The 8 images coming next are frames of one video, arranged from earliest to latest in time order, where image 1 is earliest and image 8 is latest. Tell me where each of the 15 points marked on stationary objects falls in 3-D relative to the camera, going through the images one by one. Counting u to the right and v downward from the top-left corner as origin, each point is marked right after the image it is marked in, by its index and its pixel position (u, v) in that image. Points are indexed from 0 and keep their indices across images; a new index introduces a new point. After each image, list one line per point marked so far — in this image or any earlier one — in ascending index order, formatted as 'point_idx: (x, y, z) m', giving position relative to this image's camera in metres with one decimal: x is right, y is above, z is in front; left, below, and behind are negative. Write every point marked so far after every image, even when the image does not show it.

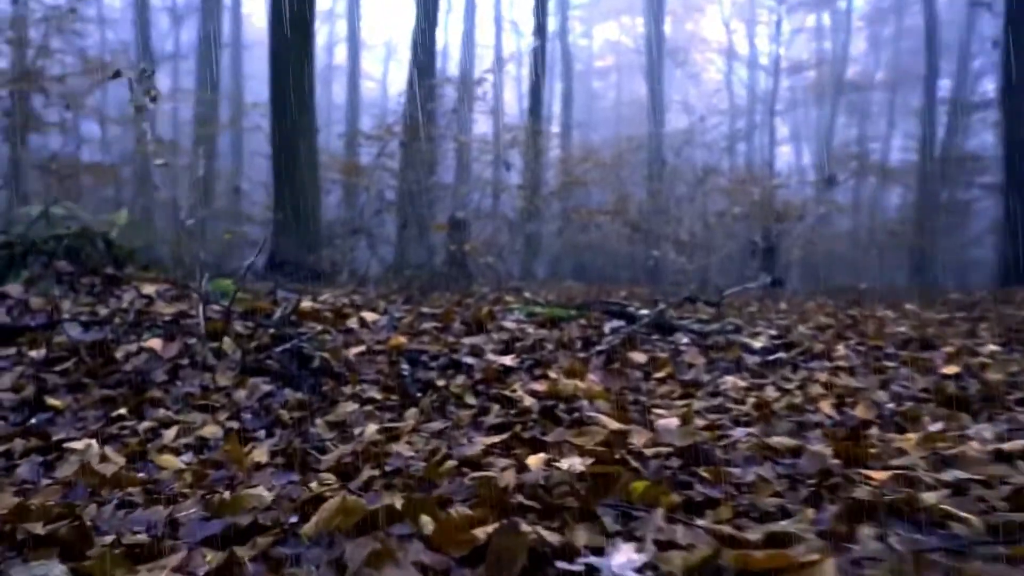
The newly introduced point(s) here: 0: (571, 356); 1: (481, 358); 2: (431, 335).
0: (+0.4, -0.4, +5.9) m
1: (-0.2, -0.4, +5.5) m
2: (-0.5, -0.3, +6.1) m
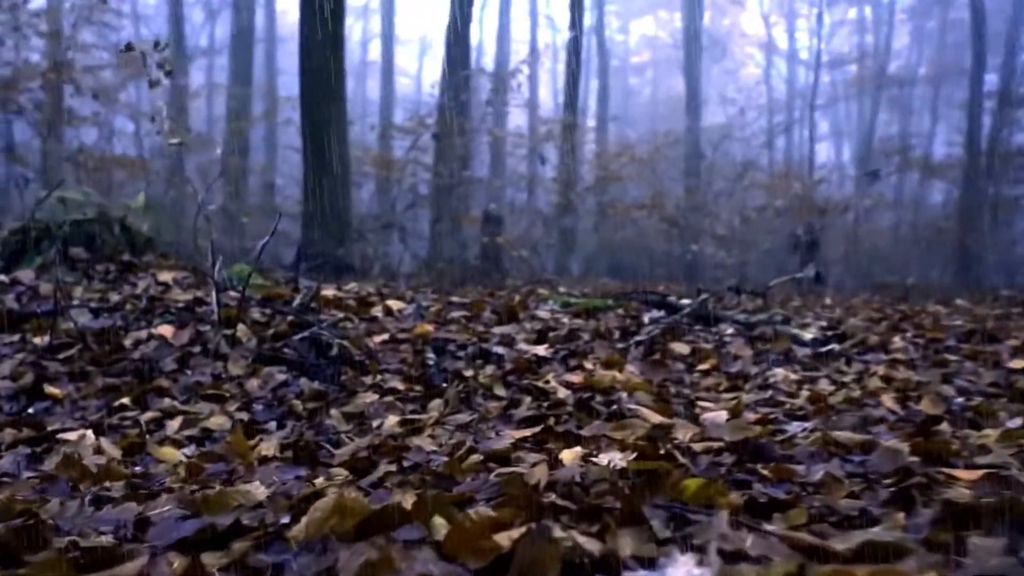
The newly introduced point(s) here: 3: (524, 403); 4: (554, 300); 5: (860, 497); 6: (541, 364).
0: (+0.6, -0.4, +5.5) m
1: (0.0, -0.4, +5.2) m
2: (-0.3, -0.2, +5.7) m
3: (+0.1, -0.5, +4.1) m
4: (+0.4, -0.1, +7.4) m
5: (+0.9, -0.6, +2.4) m
6: (+0.2, -0.4, +4.9) m
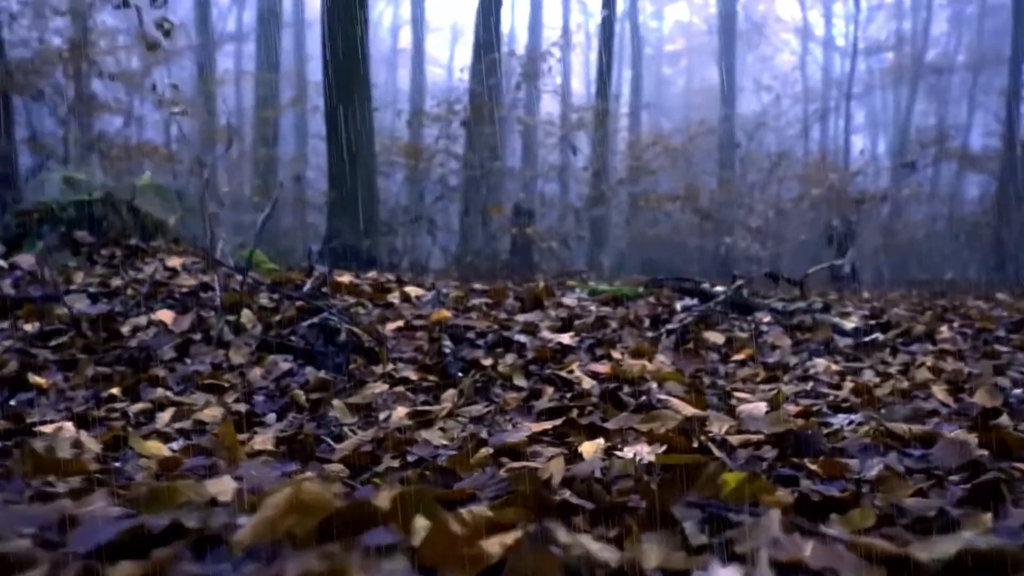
0: (+0.7, -0.3, +5.2) m
1: (+0.1, -0.3, +4.9) m
2: (-0.2, -0.2, +5.4) m
3: (+0.1, -0.5, +3.8) m
4: (+0.6, 0.0, +7.1) m
5: (+1.0, -0.5, +2.0) m
6: (+0.3, -0.3, +4.6) m
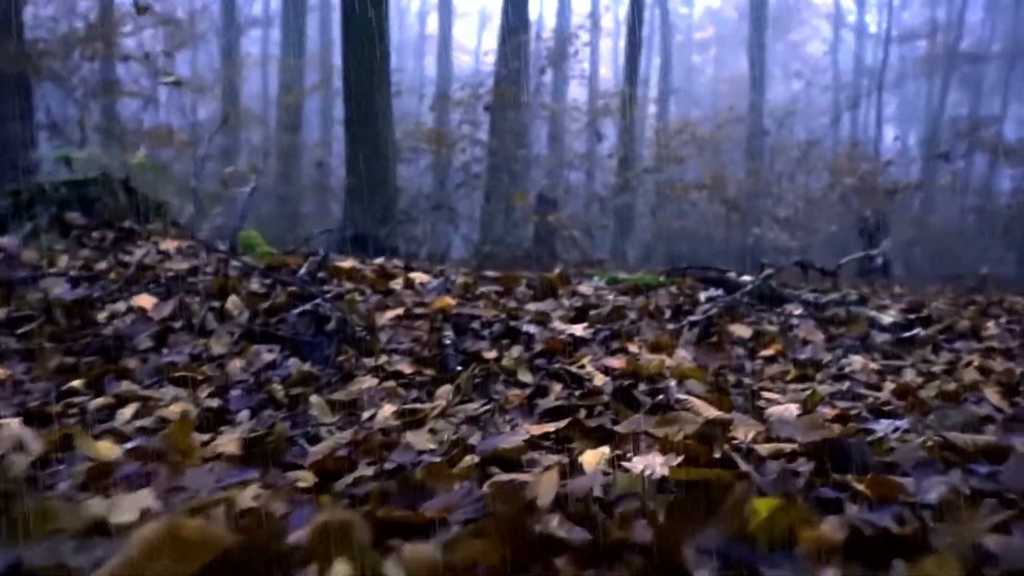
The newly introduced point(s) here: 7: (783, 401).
0: (+0.8, -0.2, +4.8) m
1: (+0.2, -0.2, +4.5) m
2: (-0.1, -0.1, +5.1) m
3: (+0.2, -0.4, +3.4) m
4: (+0.7, +0.1, +6.7) m
5: (+0.9, -0.4, +1.6) m
6: (+0.3, -0.3, +4.2) m
7: (+1.0, -0.4, +3.3) m
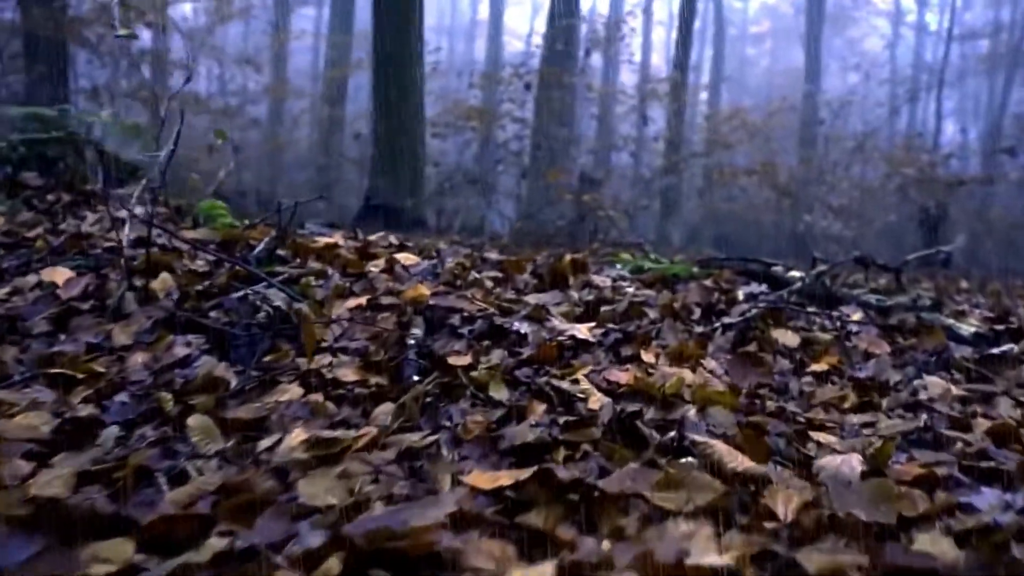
0: (+0.8, -0.2, +3.9) m
1: (+0.1, -0.2, +3.7) m
2: (-0.1, 0.0, +4.2) m
3: (0.0, -0.4, +2.6) m
4: (+0.7, +0.2, +5.8) m
5: (+0.7, -0.5, +0.8) m
6: (+0.3, -0.2, +3.4) m
7: (+0.9, -0.4, +2.4) m
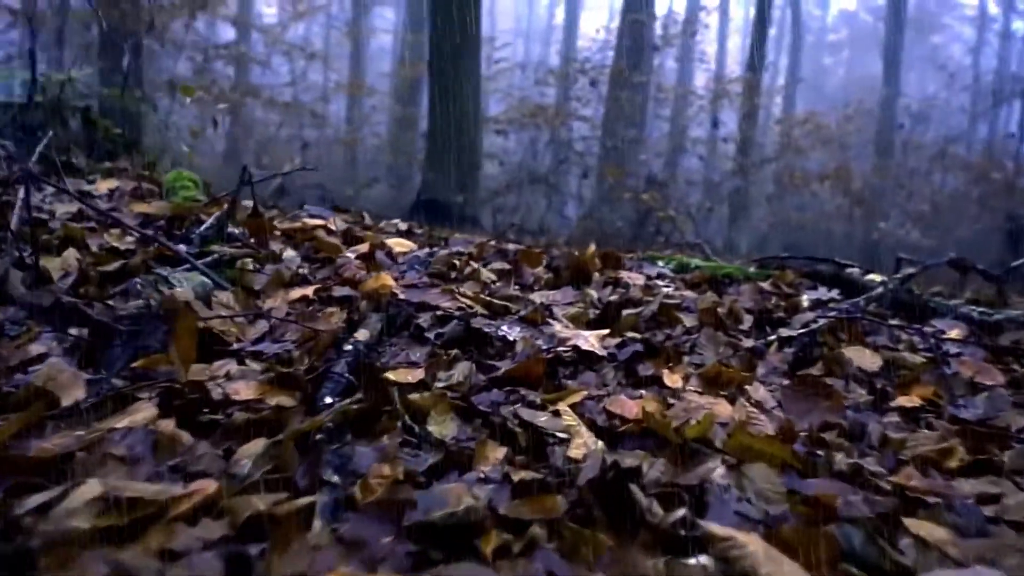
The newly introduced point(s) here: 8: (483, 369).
0: (+0.7, -0.2, +3.0) m
1: (+0.1, -0.1, +2.8) m
2: (-0.1, 0.0, +3.4) m
3: (-0.1, -0.4, +1.8) m
4: (+0.9, +0.1, +4.9) m
5: (+0.5, -0.5, -0.1) m
6: (+0.2, -0.2, +2.5) m
7: (+0.7, -0.4, +1.5) m
8: (-0.1, -0.2, +2.4) m
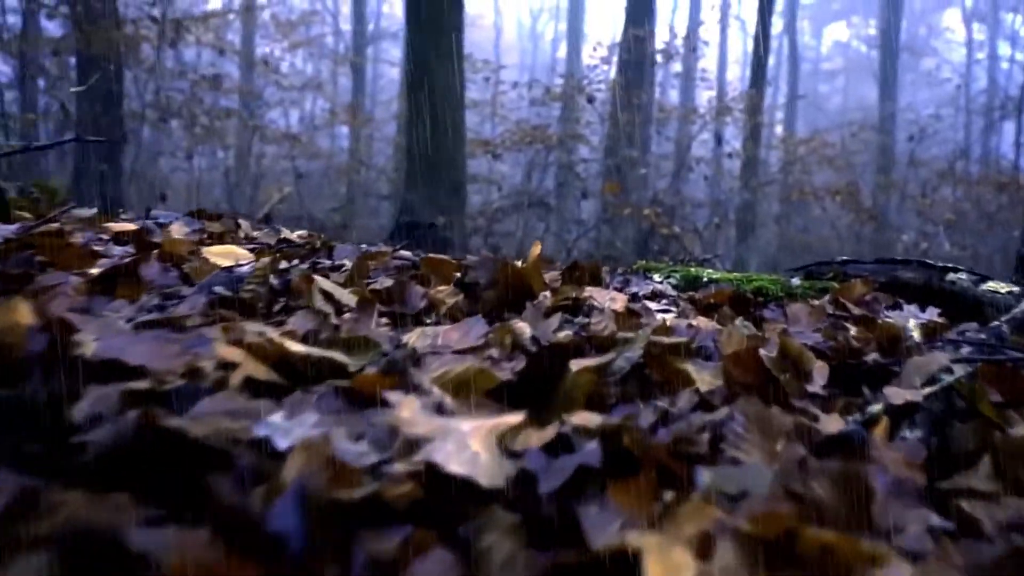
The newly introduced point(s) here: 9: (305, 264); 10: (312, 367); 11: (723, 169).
0: (+0.4, -0.2, +1.4) m
1: (-0.2, -0.2, +1.2) m
2: (-0.4, -0.1, +1.8) m
3: (-0.4, -0.4, +0.2) m
4: (+0.6, +0.1, +3.4) m
5: (+0.1, -0.4, -1.7) m
6: (-0.1, -0.3, +1.0) m
7: (+0.4, -0.4, -0.1) m
8: (-0.4, -0.3, +0.9) m
9: (-0.6, +0.1, +2.5) m
10: (-0.3, -0.1, +1.5) m
11: (+2.4, +1.4, +9.9) m
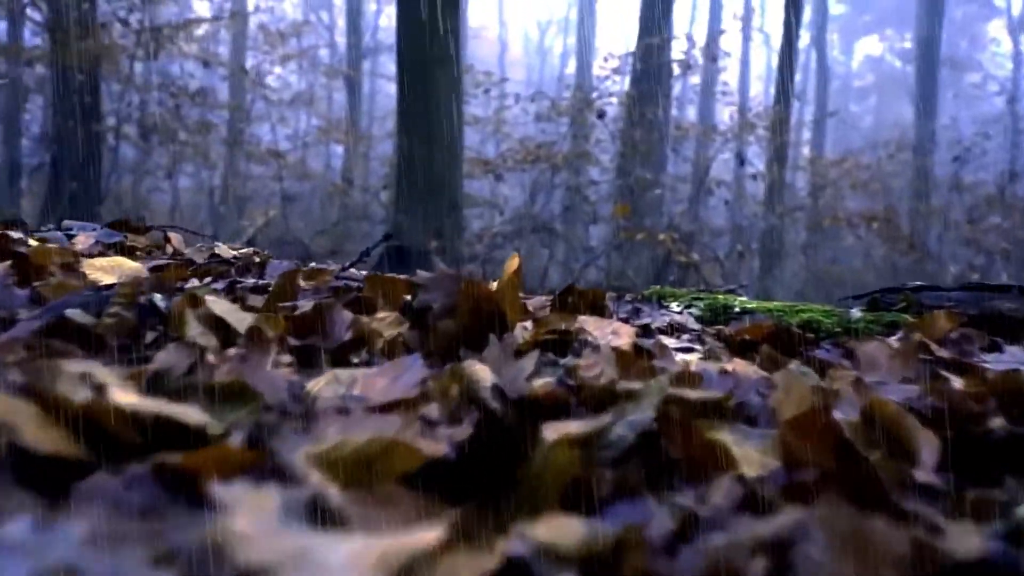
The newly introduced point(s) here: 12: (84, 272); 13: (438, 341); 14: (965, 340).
0: (+0.4, -0.2, +0.9) m
1: (-0.3, -0.2, +0.7) m
2: (-0.5, -0.1, +1.3) m
3: (-0.5, -0.3, -0.4) m
4: (+0.6, -0.1, +2.8) m
5: (0.0, -0.3, -2.2) m
6: (-0.2, -0.3, +0.4) m
7: (+0.4, -0.4, -0.6) m
8: (-0.4, -0.3, +0.3) m
9: (-0.6, 0.0, +1.9) m
10: (-0.4, -0.1, +1.0) m
11: (+2.4, +1.0, +9.4) m
12: (-0.8, 0.0, +1.8) m
13: (-0.1, -0.1, +1.6) m
14: (+0.9, -0.1, +1.9) m
